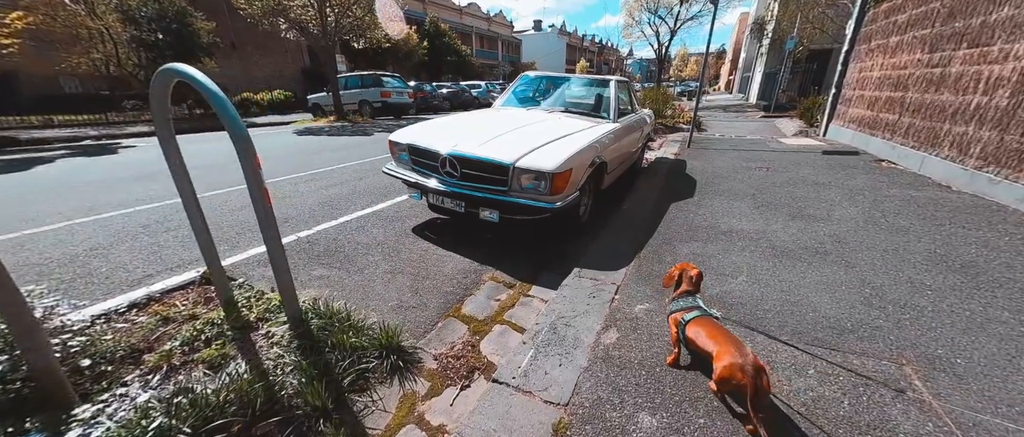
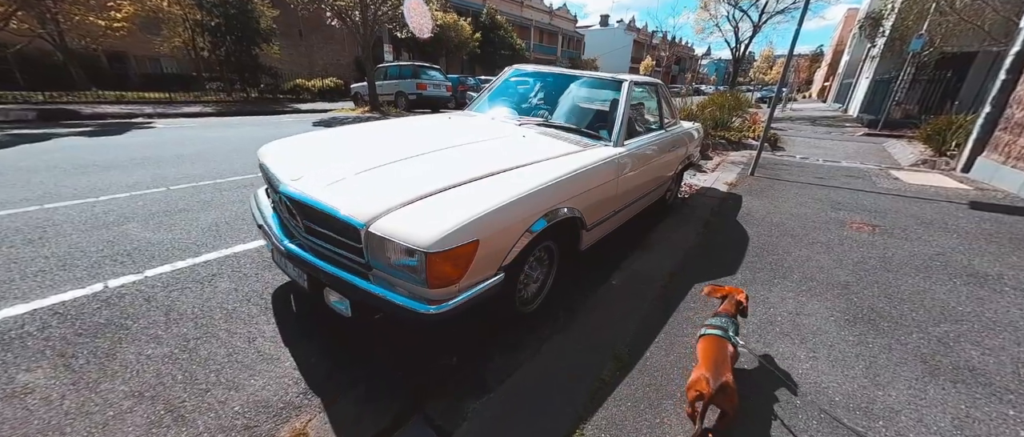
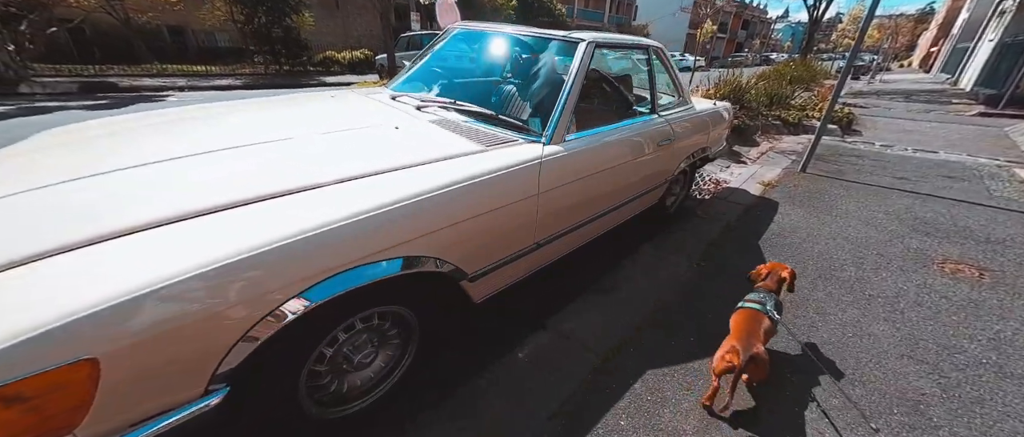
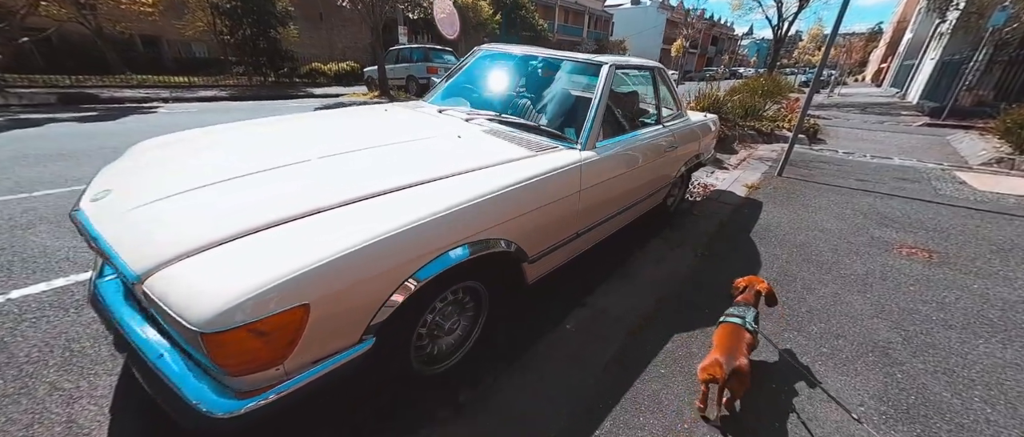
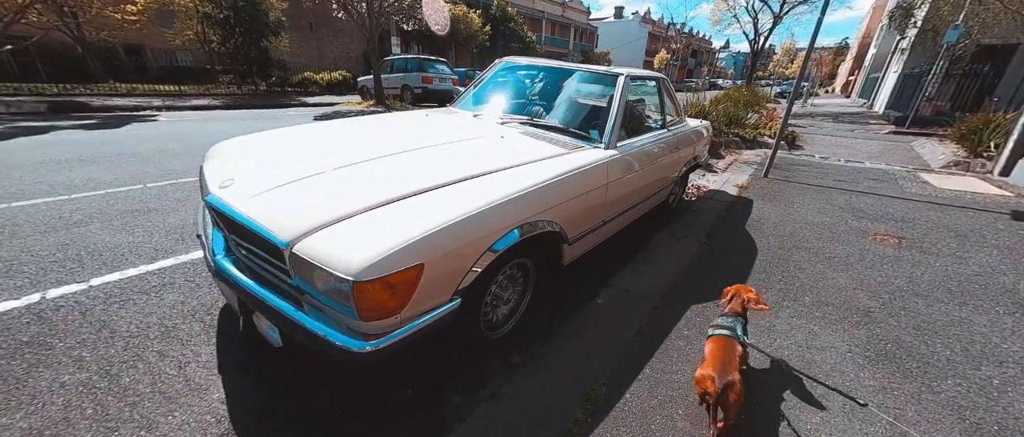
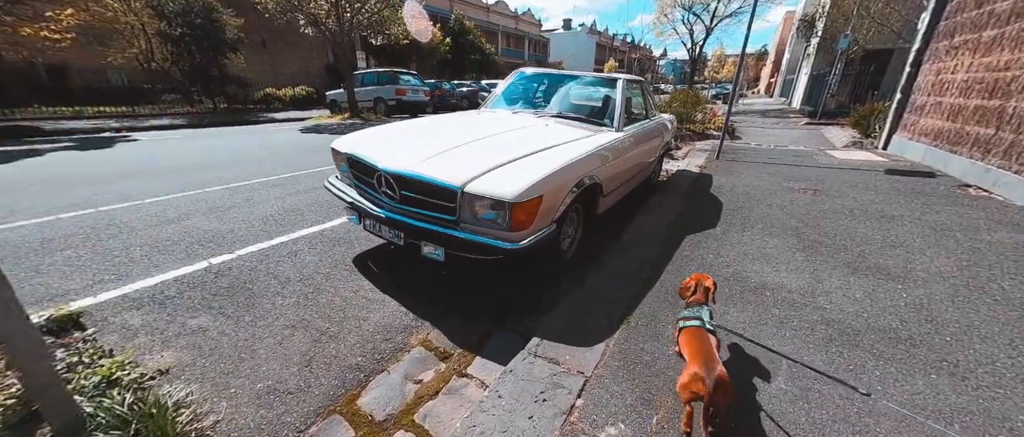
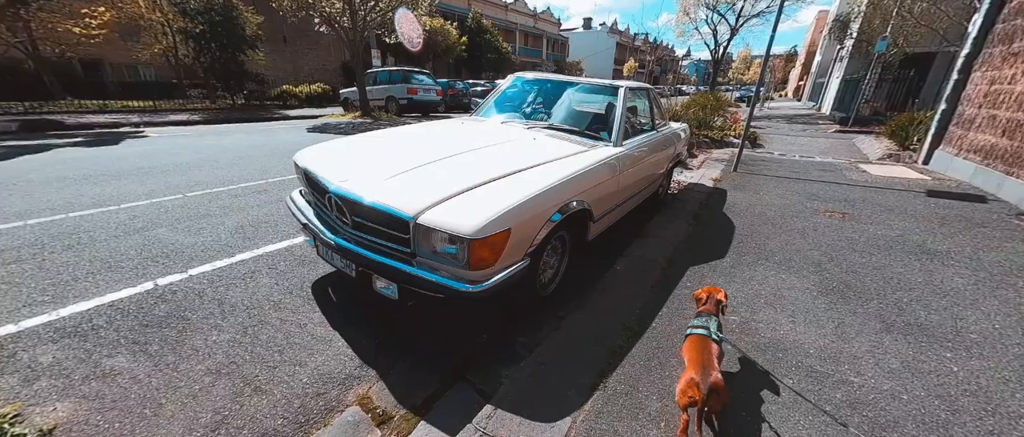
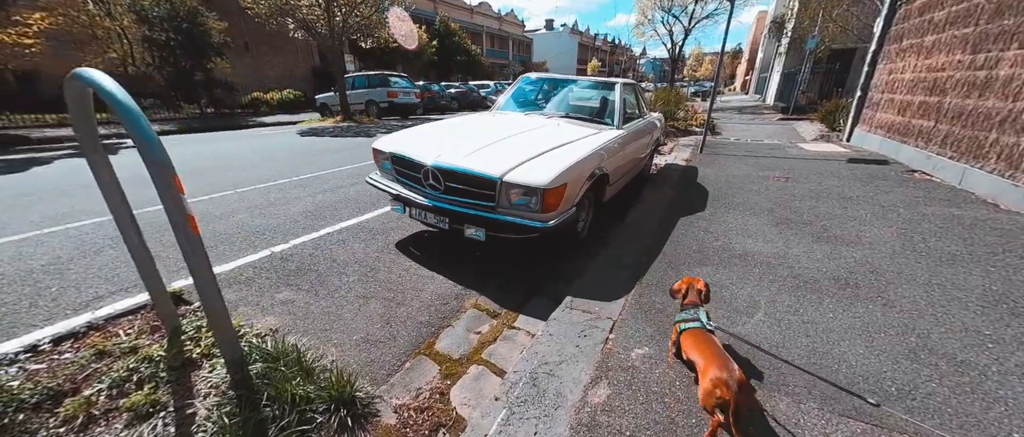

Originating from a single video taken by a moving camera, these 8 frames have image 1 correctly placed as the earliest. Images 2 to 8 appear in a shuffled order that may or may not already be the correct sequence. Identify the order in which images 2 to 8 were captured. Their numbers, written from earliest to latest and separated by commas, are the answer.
8, 6, 7, 2, 5, 4, 3
